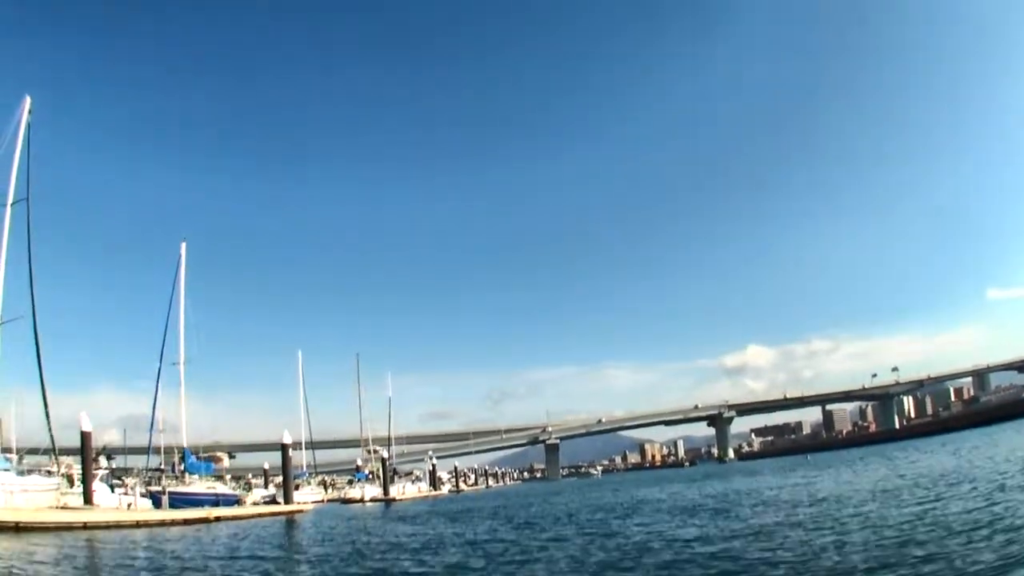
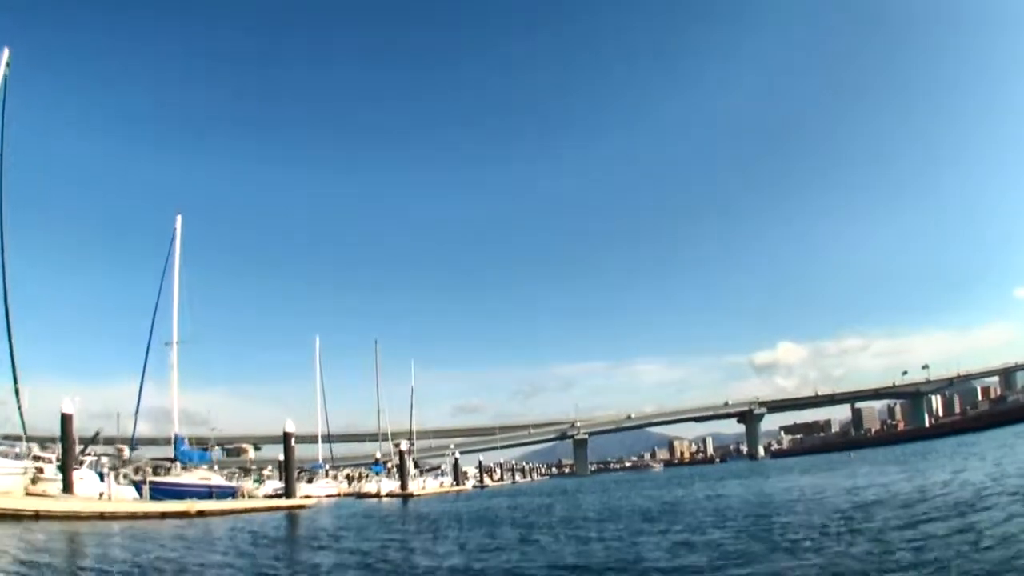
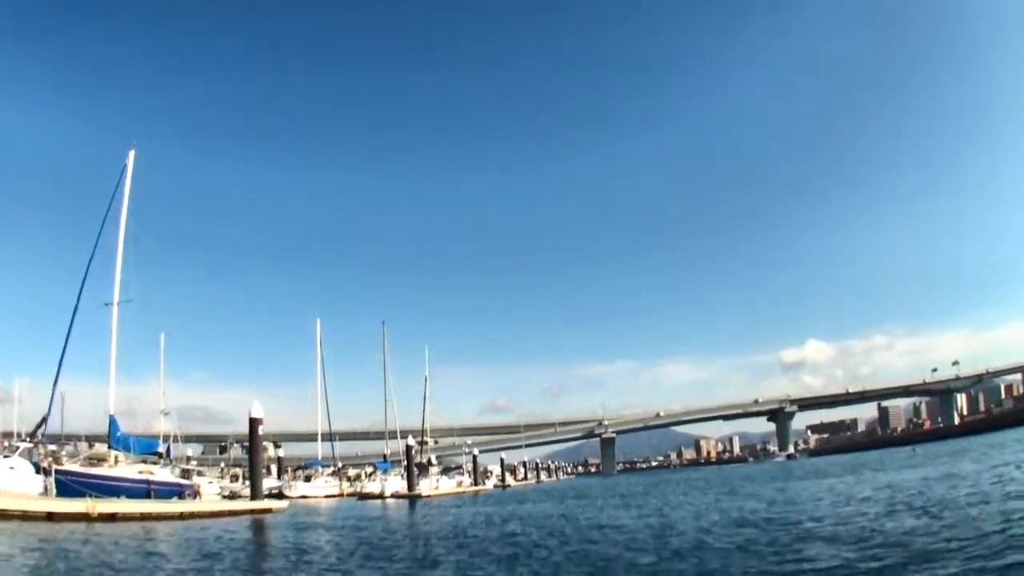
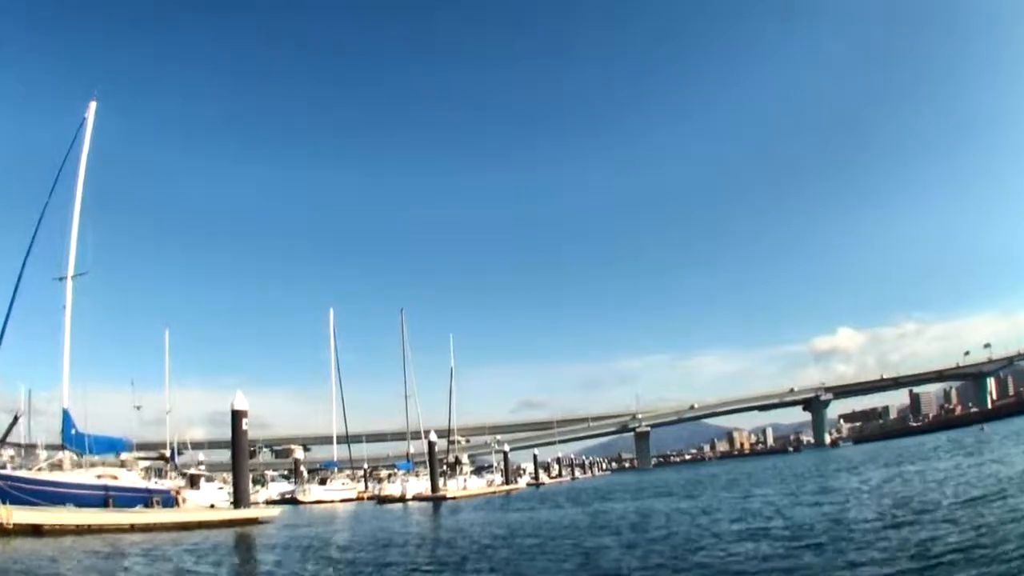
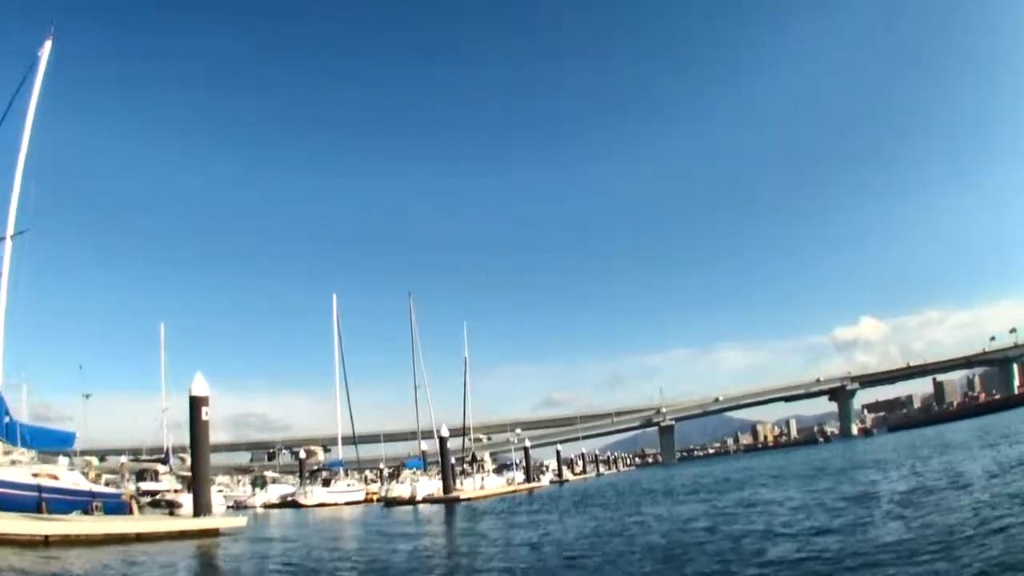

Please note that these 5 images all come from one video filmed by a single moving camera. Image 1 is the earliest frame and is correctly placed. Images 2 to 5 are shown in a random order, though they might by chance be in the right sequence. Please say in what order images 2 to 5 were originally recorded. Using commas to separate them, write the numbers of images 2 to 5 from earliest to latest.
2, 3, 4, 5
